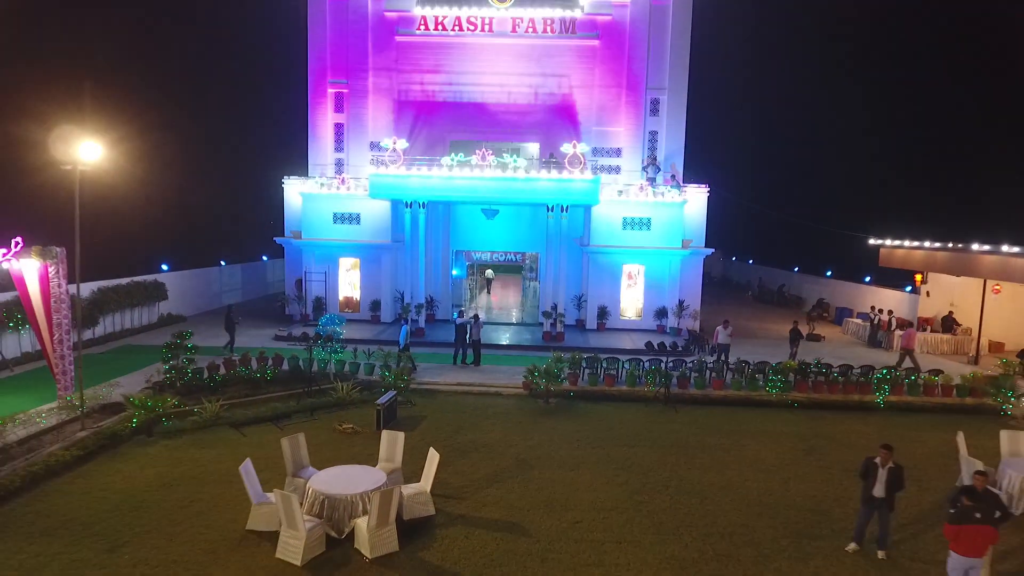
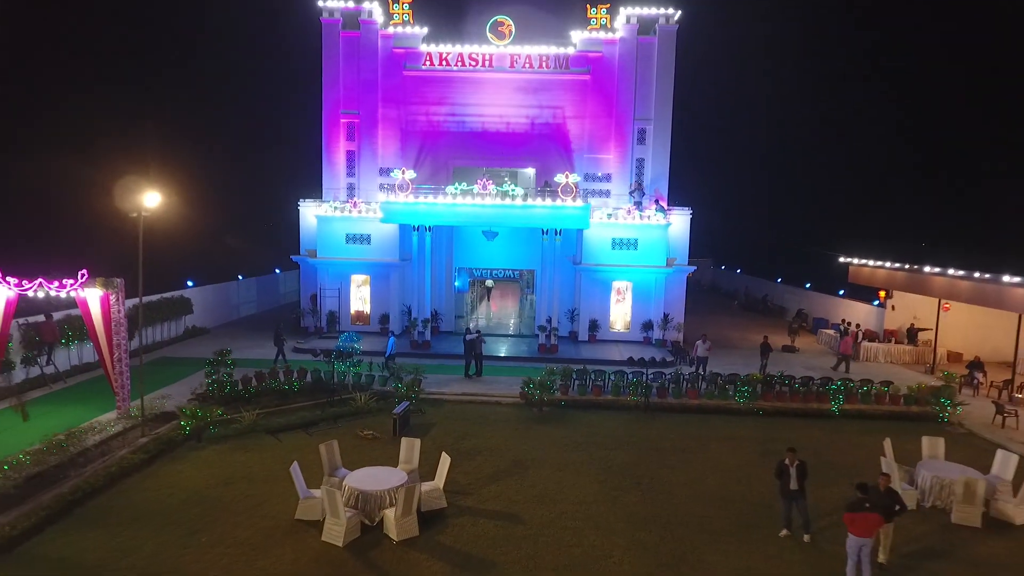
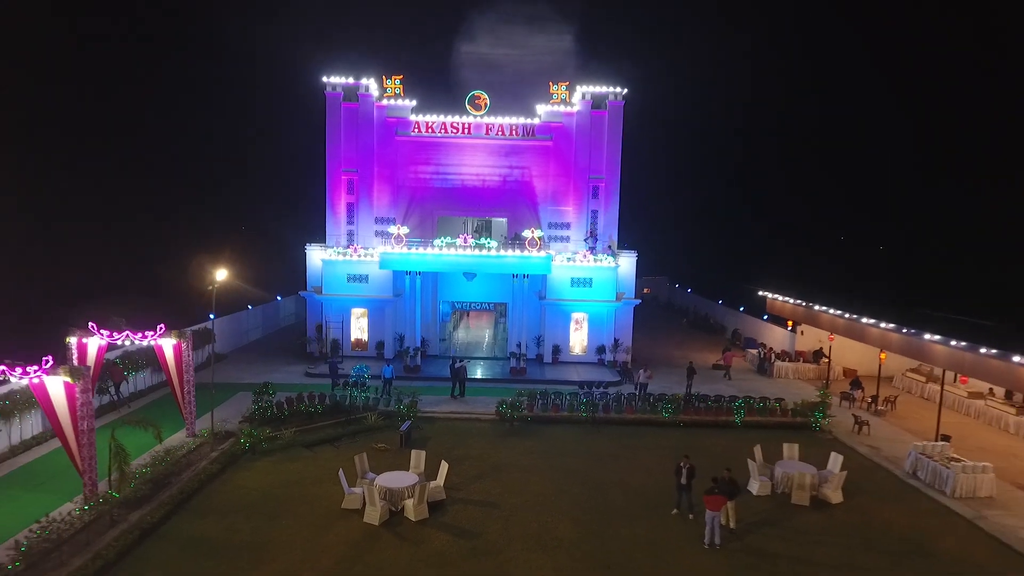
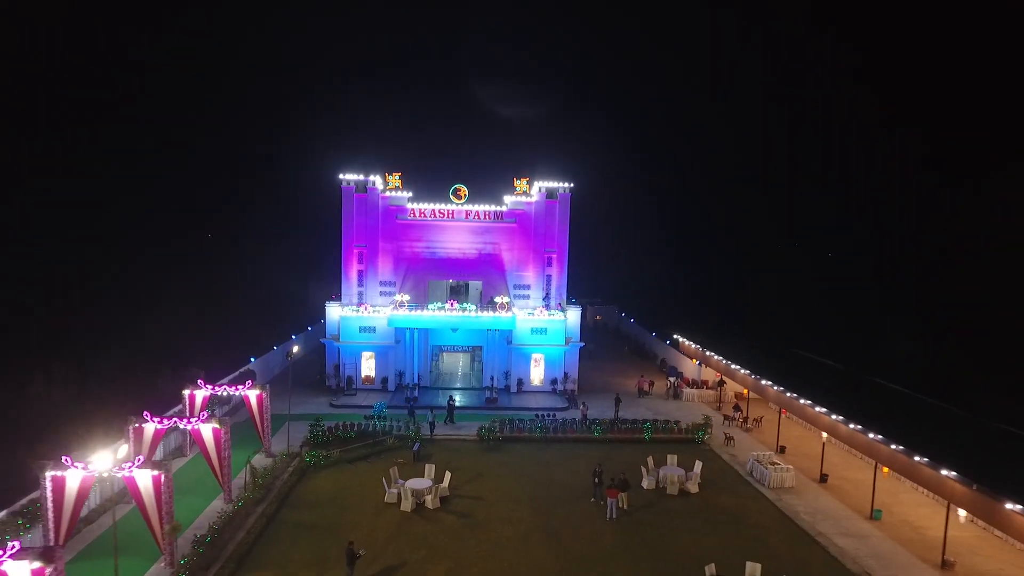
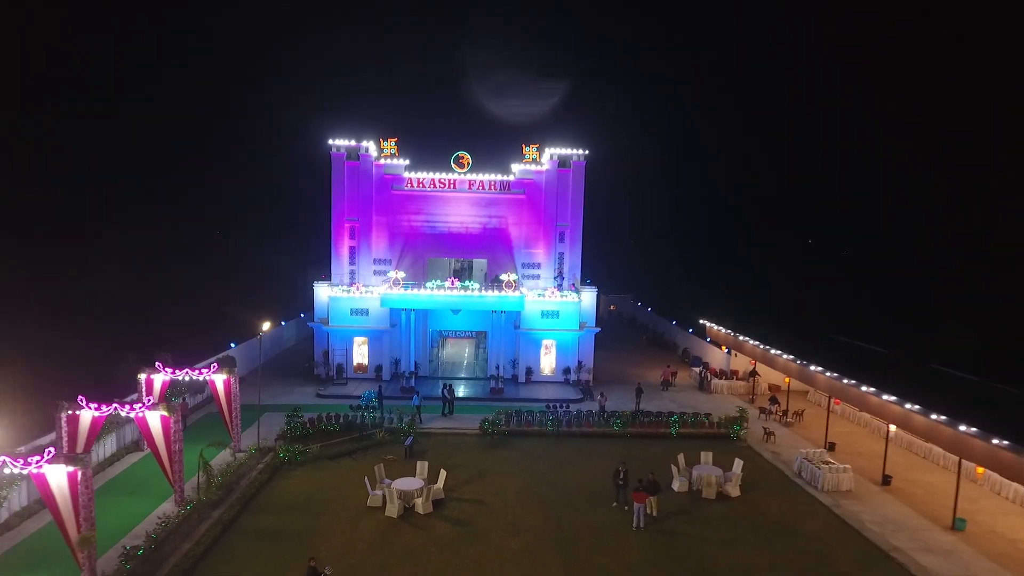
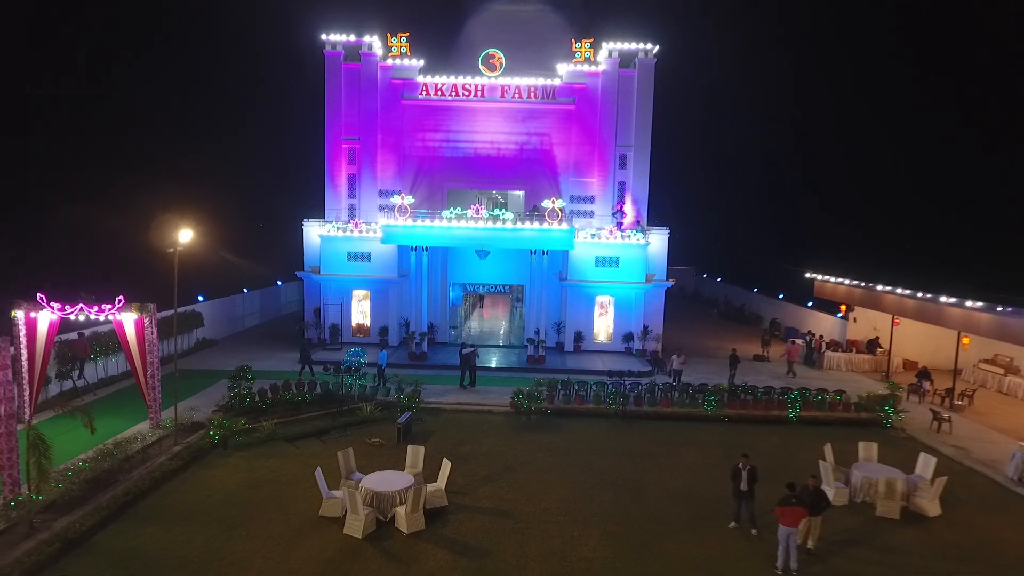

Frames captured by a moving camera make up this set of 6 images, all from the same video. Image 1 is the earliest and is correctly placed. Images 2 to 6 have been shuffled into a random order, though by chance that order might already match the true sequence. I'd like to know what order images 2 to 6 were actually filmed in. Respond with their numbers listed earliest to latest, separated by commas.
2, 6, 3, 5, 4
